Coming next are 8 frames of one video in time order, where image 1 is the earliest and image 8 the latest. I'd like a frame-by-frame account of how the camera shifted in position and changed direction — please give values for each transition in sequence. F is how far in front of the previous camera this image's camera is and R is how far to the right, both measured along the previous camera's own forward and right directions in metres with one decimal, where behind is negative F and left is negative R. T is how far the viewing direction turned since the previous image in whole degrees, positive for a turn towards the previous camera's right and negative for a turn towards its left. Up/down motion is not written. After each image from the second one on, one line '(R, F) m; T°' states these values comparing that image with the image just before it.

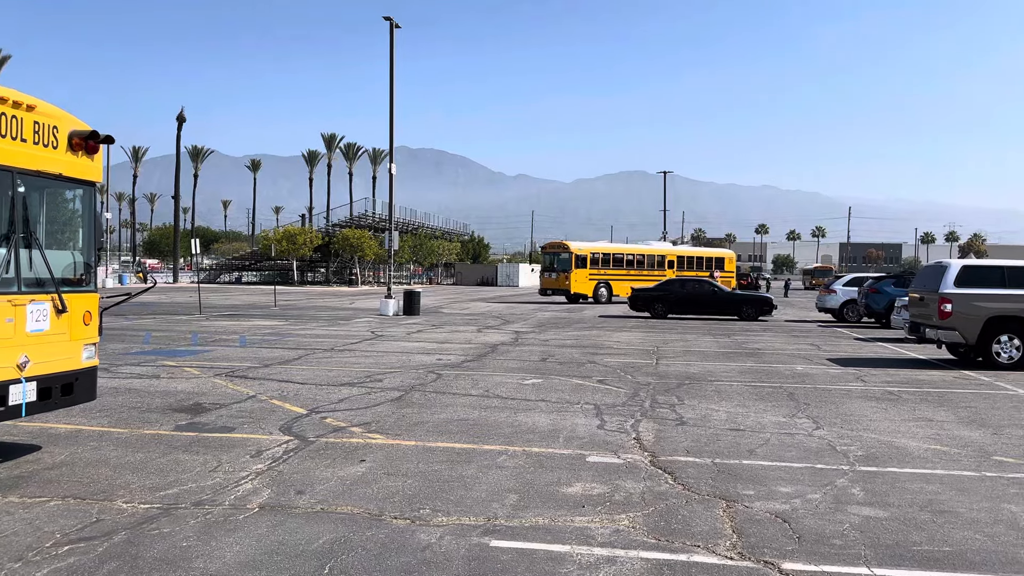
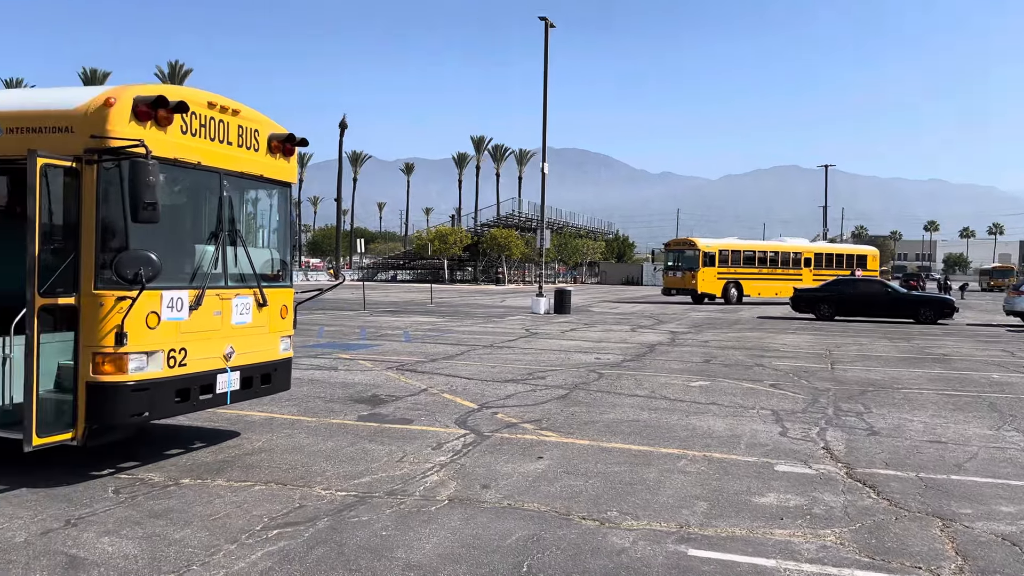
(-0.3, +0.1) m; -10°
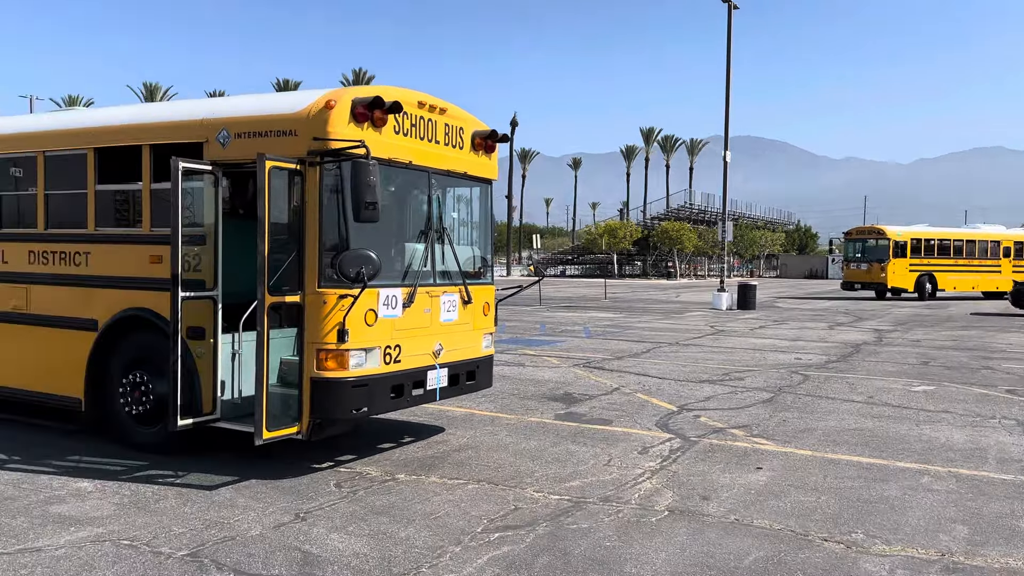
(-0.3, +0.2) m; -12°
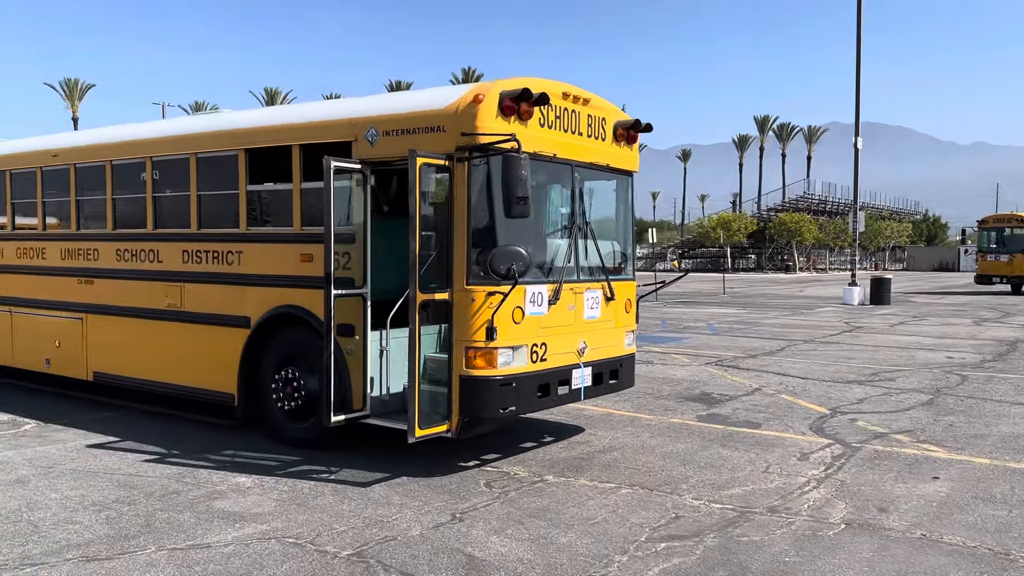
(-0.3, +0.2) m; -7°
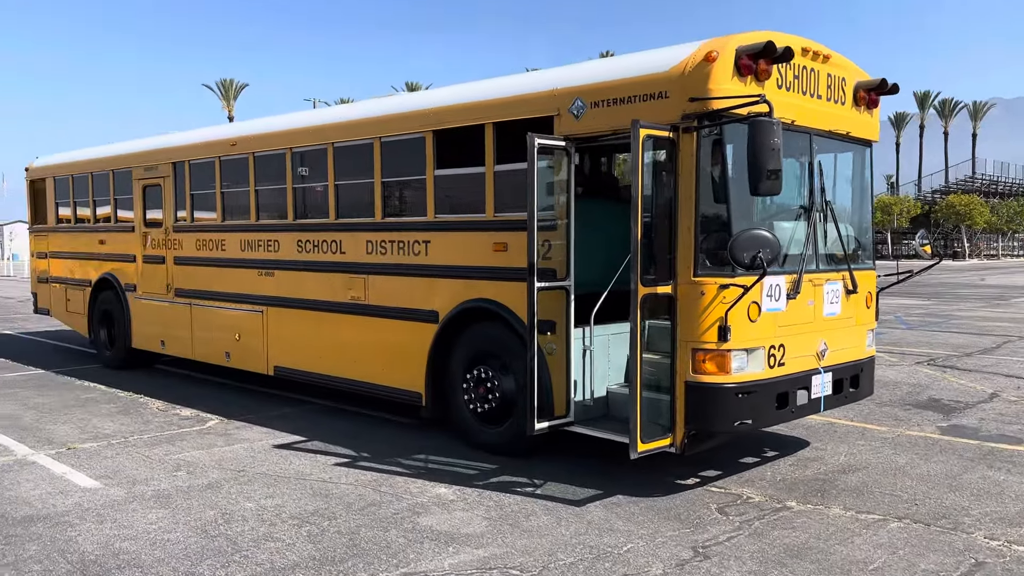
(-0.6, +0.7) m; -9°
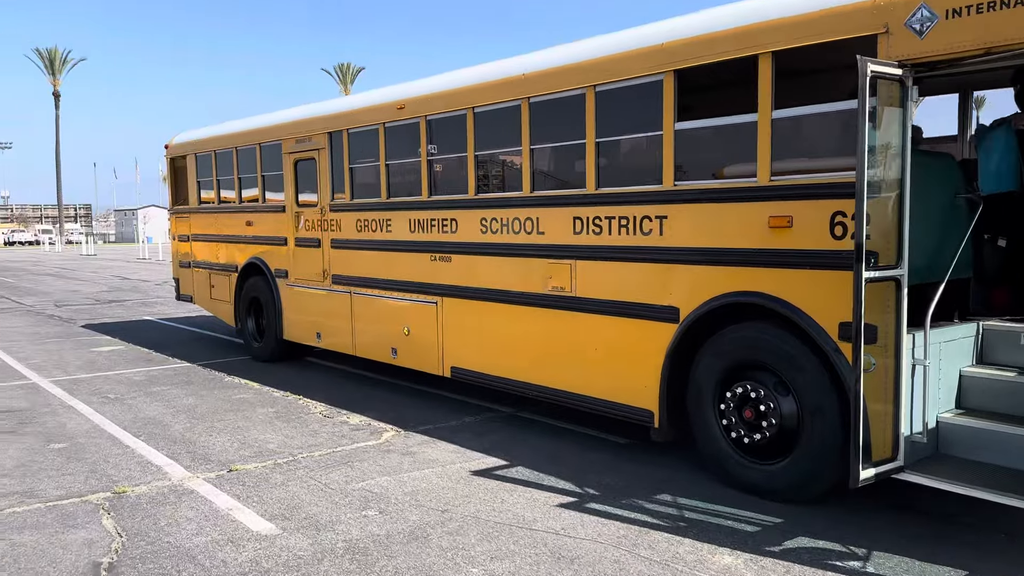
(-0.9, +1.4) m; -7°
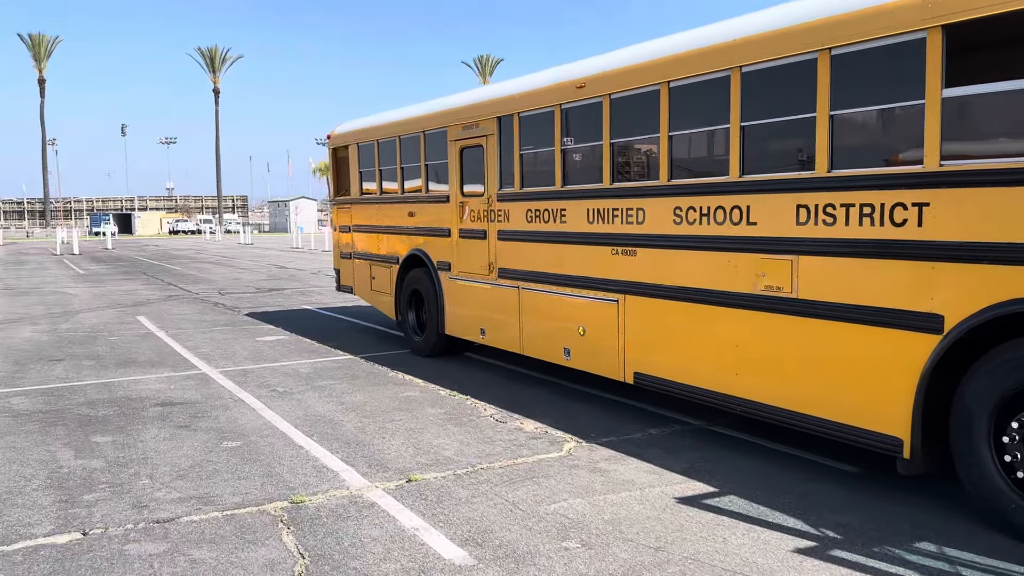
(-0.5, +0.6) m; -9°
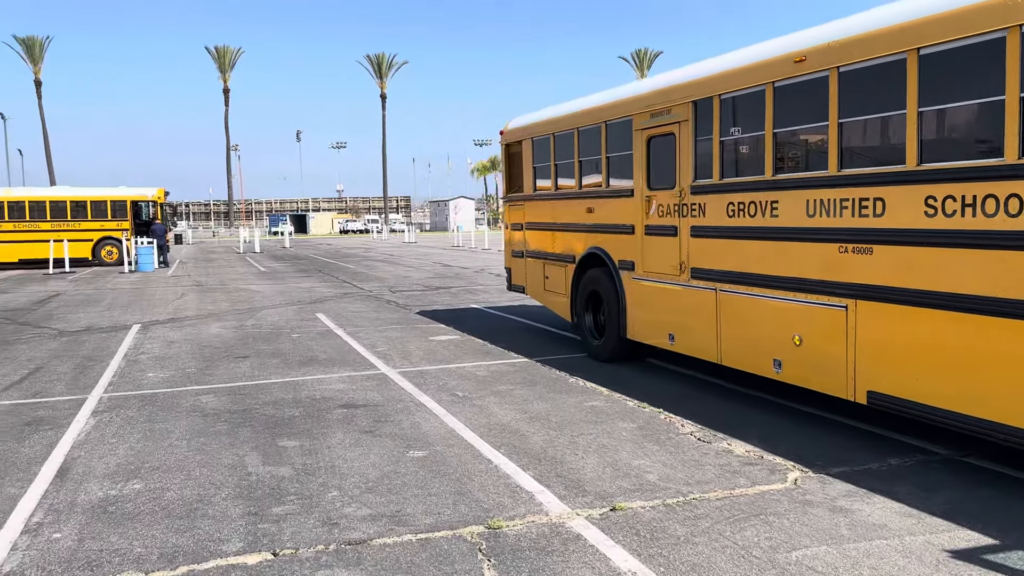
(-0.4, +0.5) m; -10°
